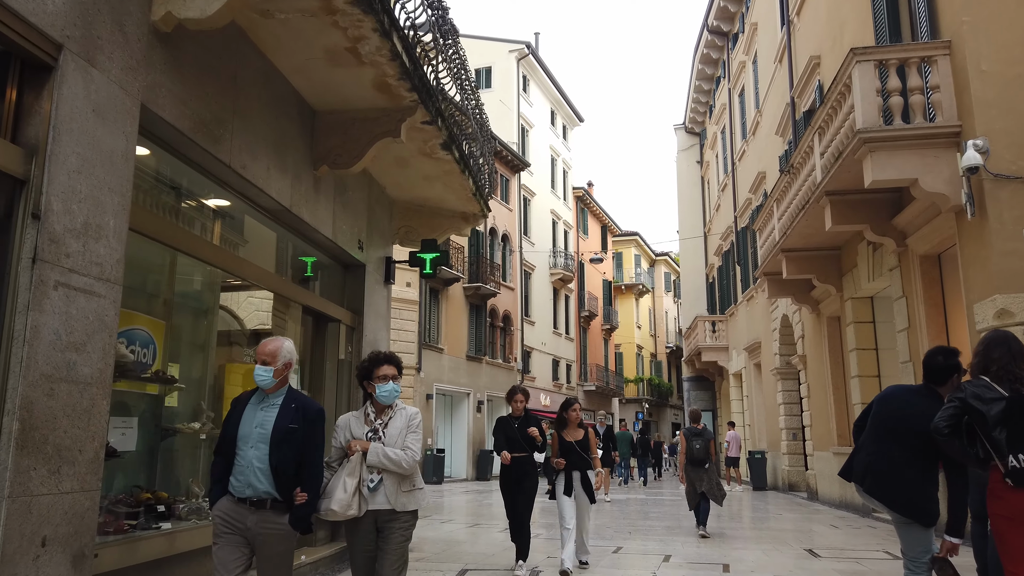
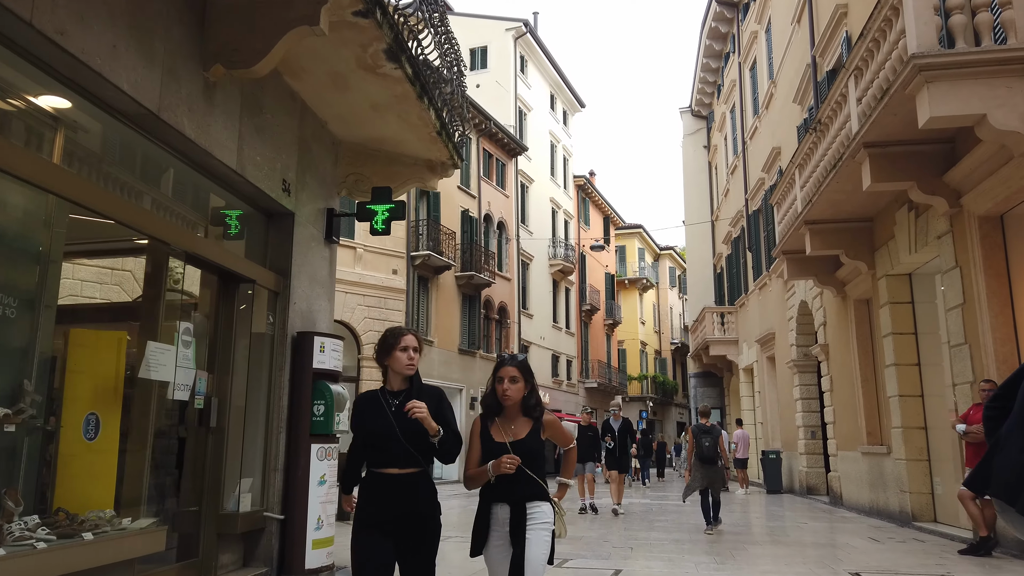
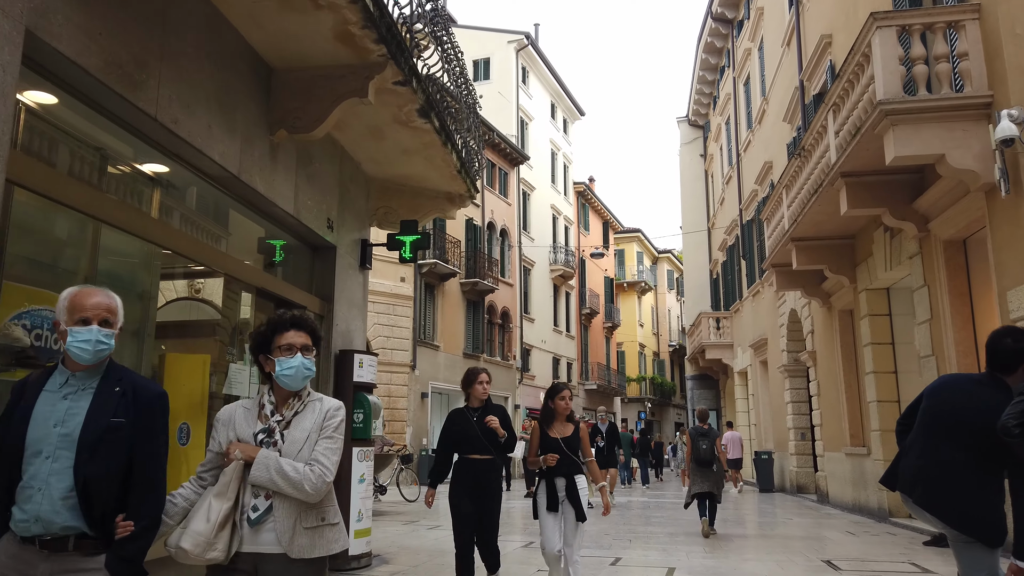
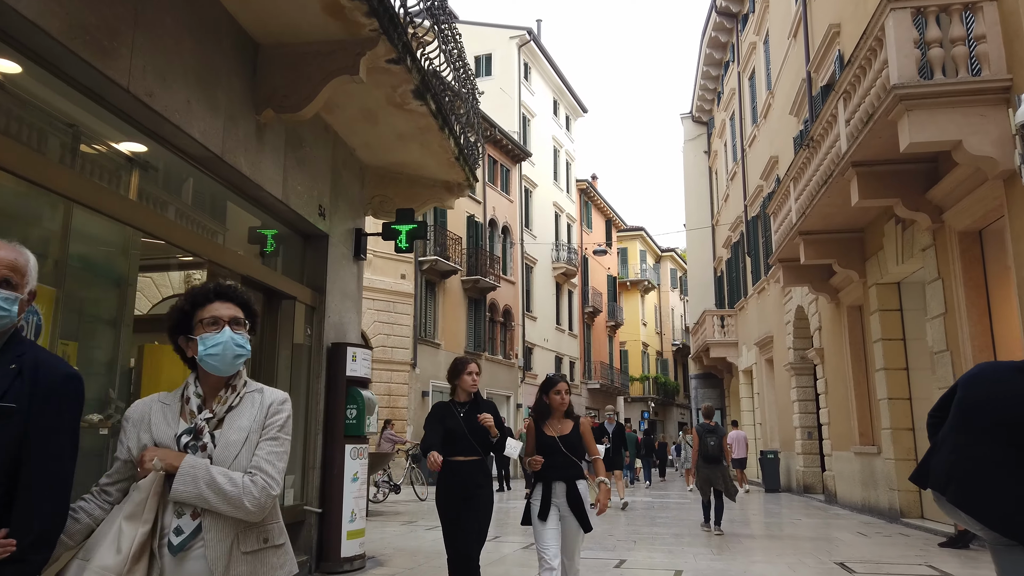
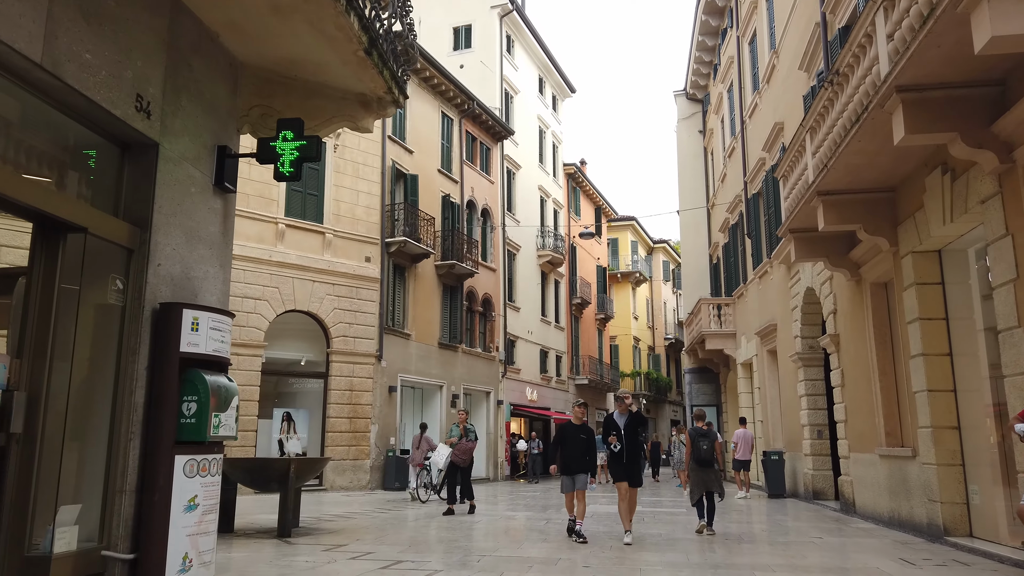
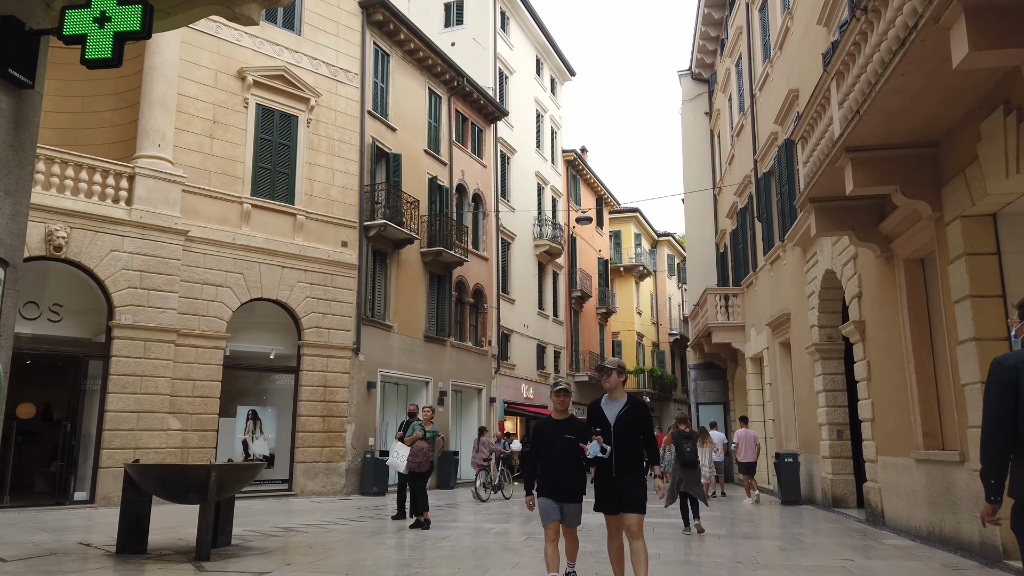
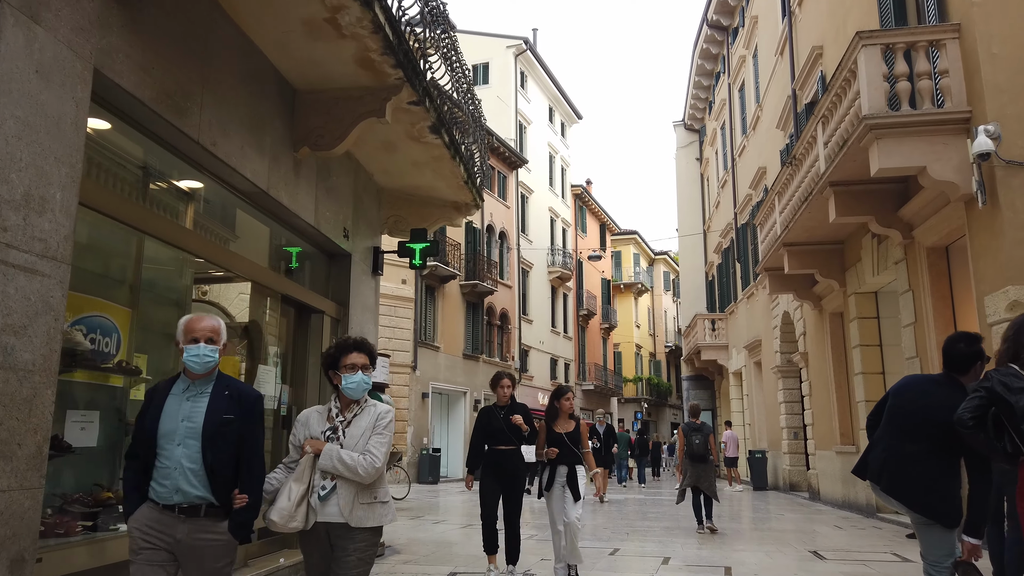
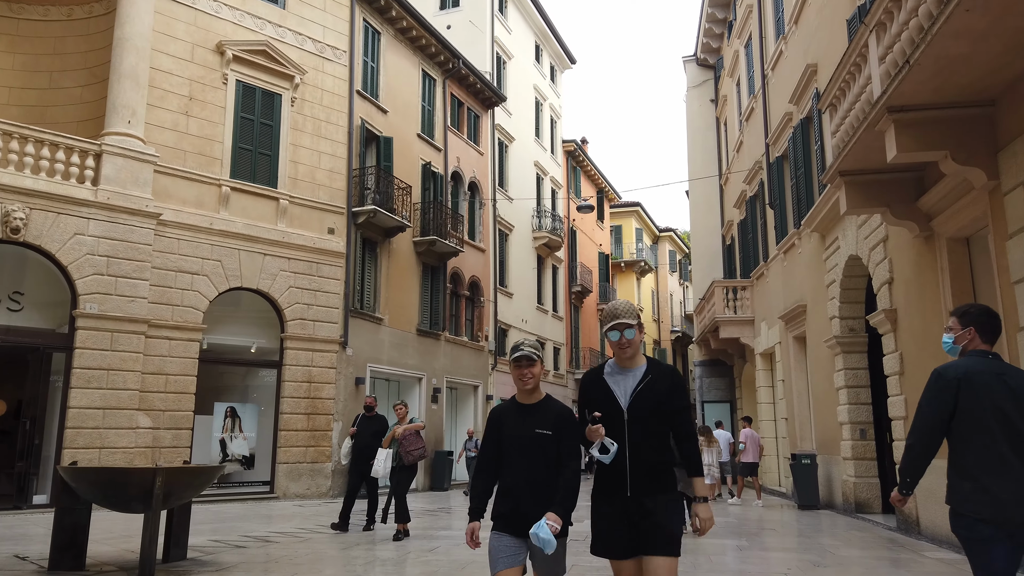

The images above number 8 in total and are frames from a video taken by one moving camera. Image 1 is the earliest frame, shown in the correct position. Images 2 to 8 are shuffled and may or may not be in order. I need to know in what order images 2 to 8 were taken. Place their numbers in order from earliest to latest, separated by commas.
7, 3, 4, 2, 5, 6, 8
